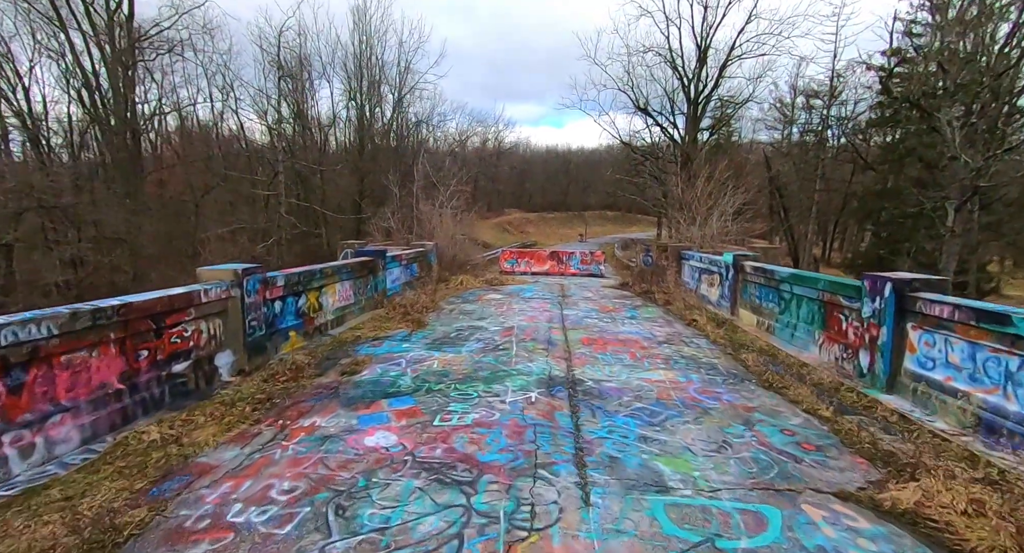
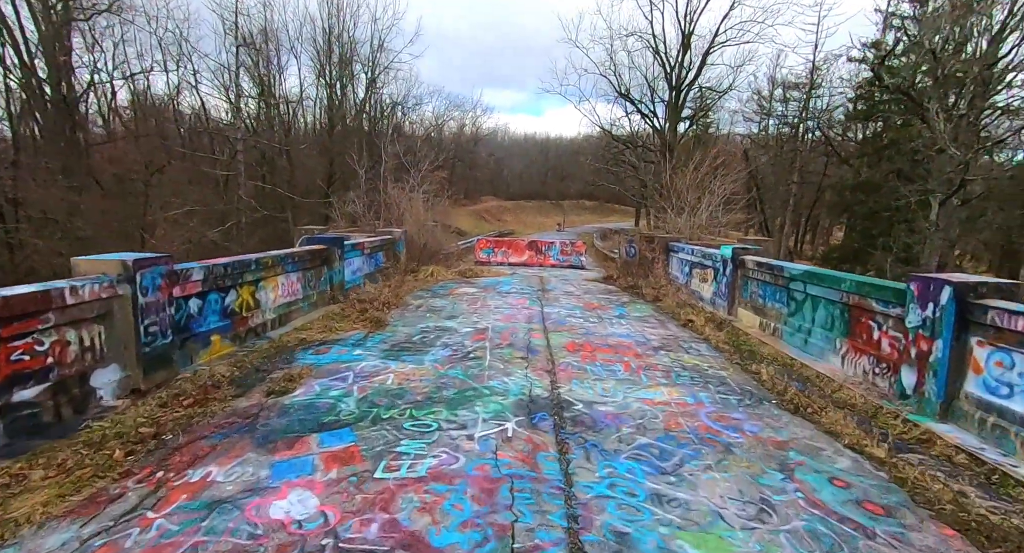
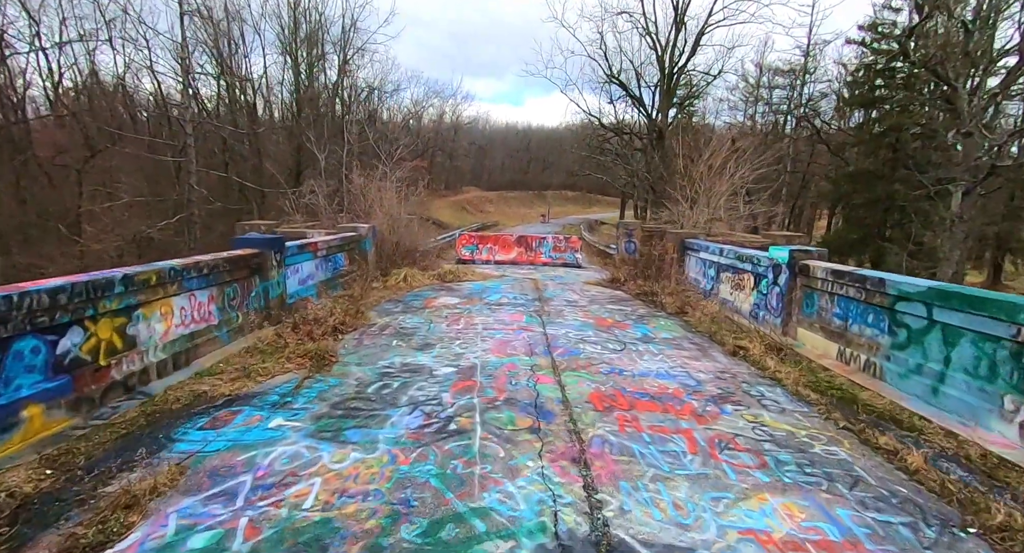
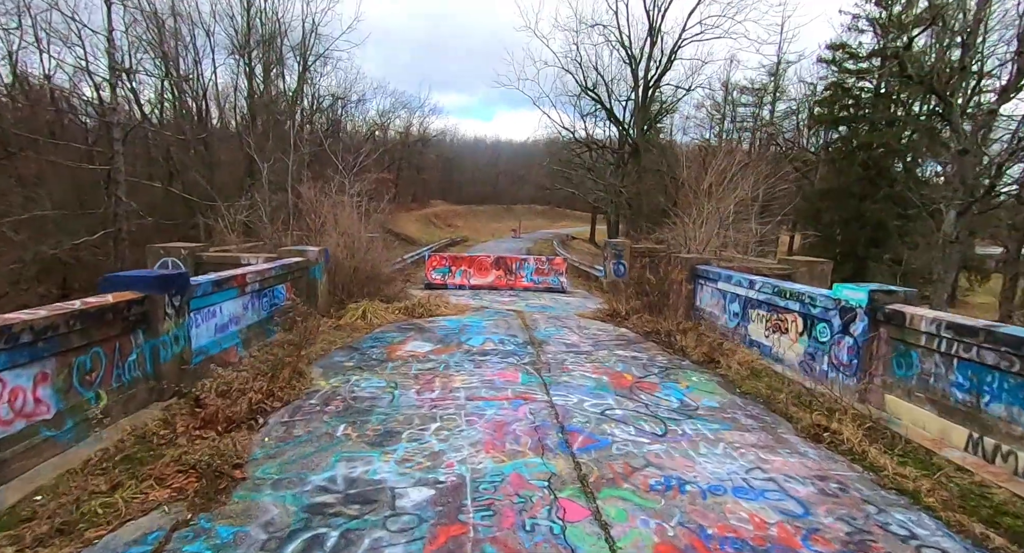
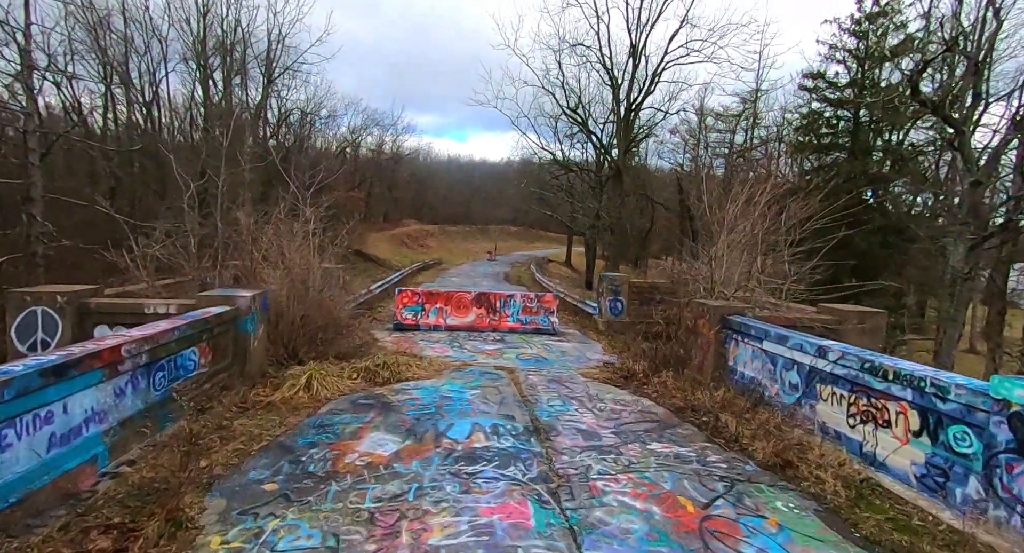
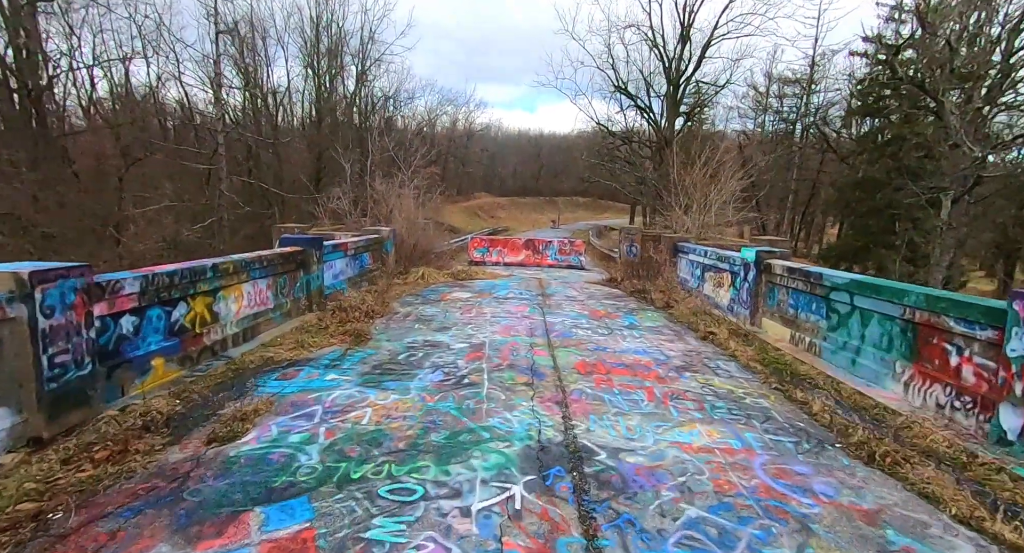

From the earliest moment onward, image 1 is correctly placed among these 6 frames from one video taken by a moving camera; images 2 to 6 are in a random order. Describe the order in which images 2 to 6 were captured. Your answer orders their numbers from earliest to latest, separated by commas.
2, 6, 3, 4, 5
